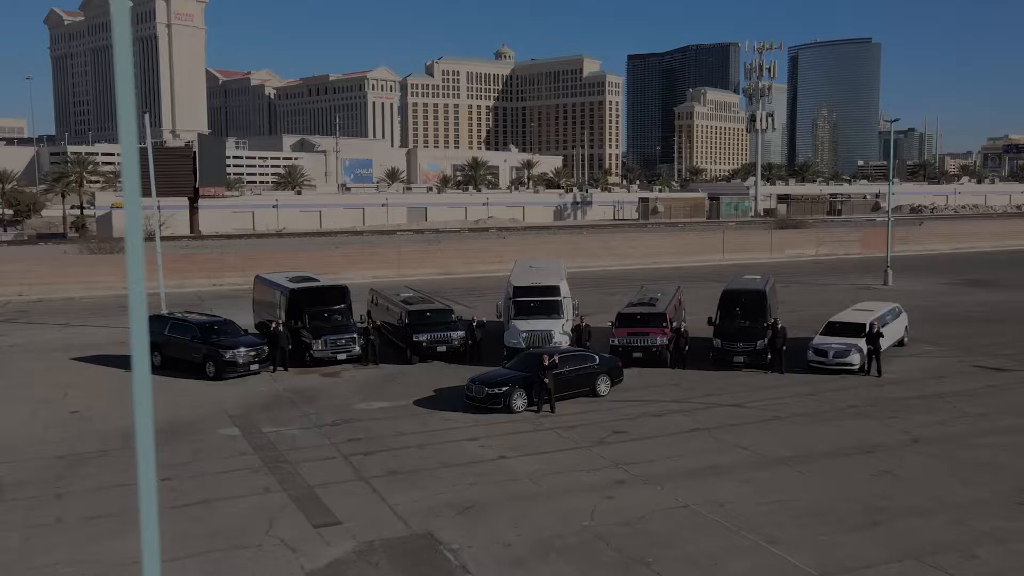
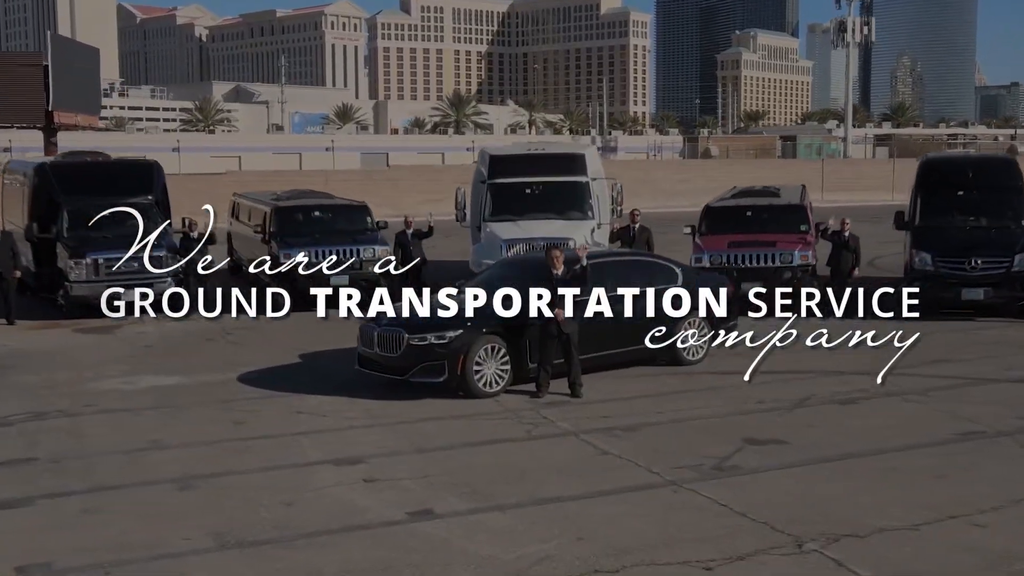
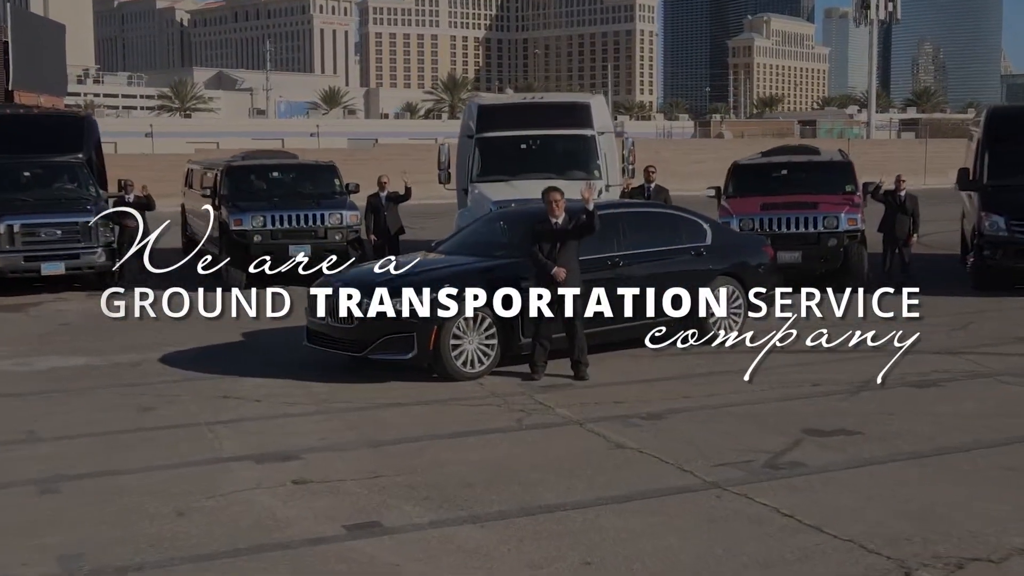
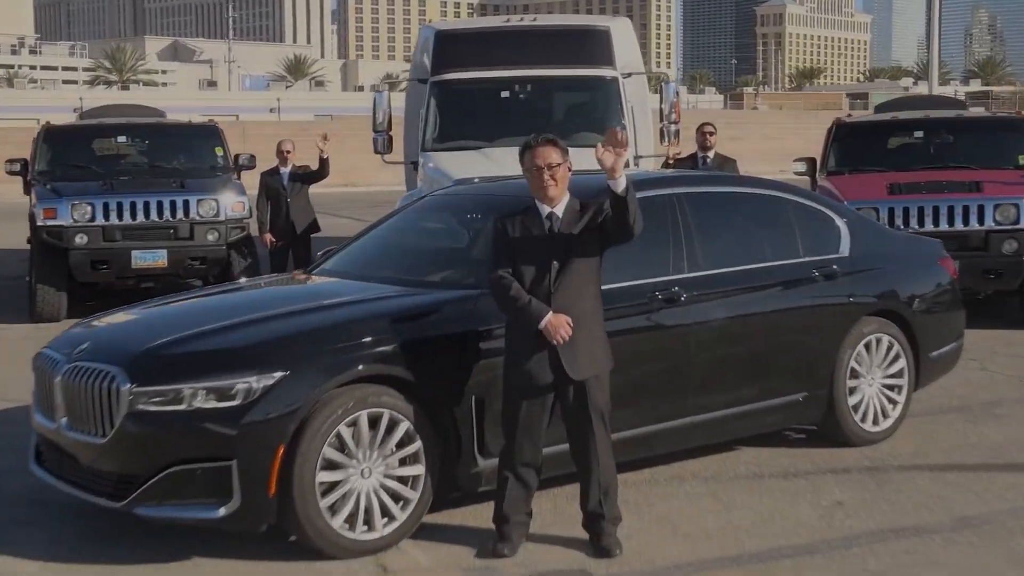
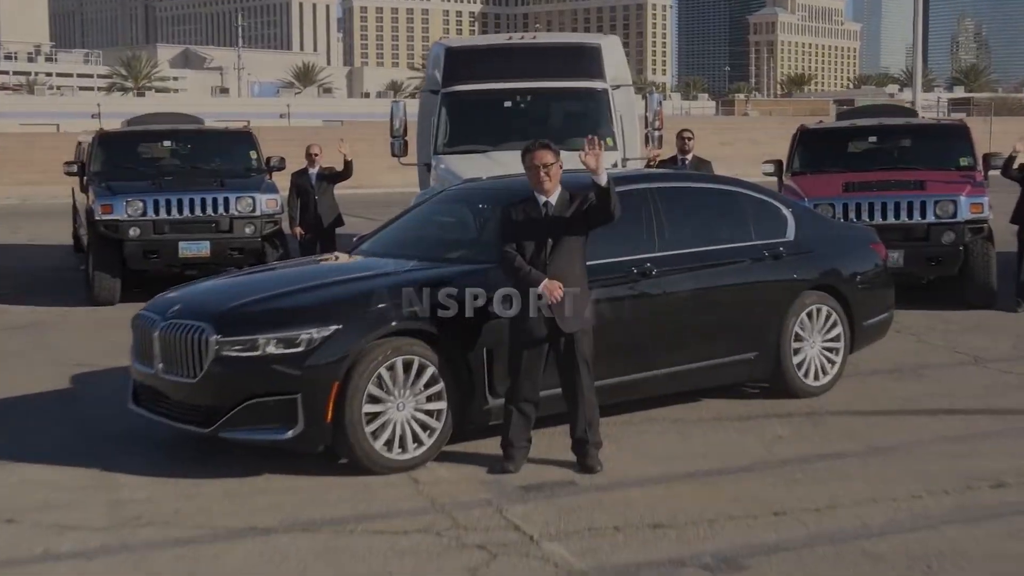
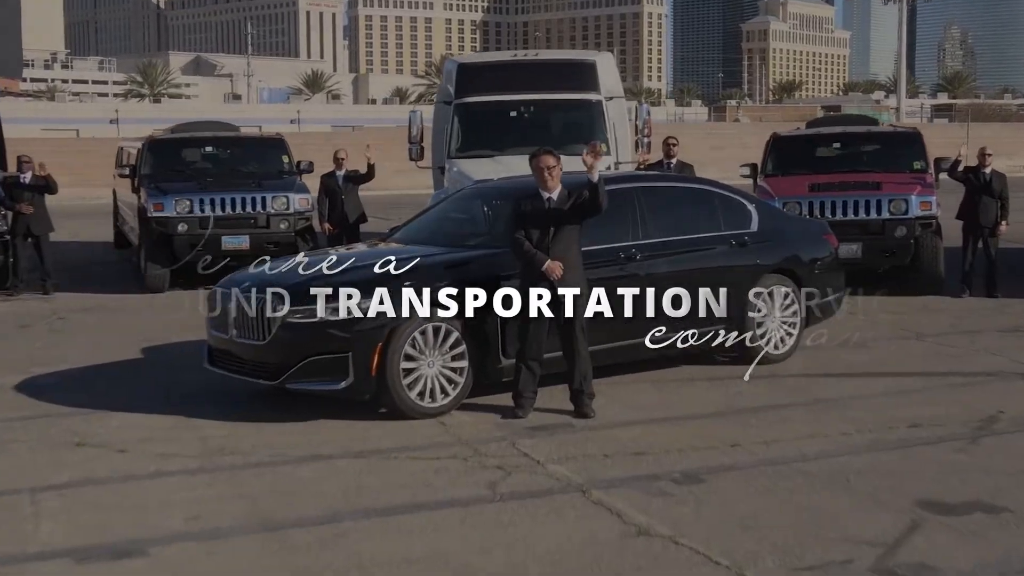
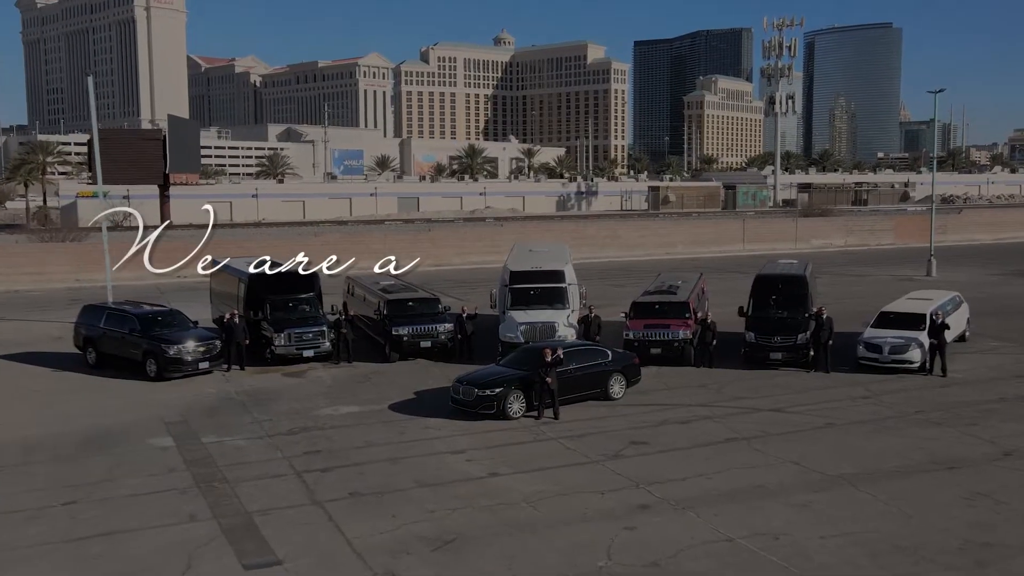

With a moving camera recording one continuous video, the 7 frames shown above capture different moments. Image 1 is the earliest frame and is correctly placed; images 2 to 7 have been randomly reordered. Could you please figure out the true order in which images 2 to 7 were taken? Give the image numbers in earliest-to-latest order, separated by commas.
7, 2, 3, 6, 5, 4
